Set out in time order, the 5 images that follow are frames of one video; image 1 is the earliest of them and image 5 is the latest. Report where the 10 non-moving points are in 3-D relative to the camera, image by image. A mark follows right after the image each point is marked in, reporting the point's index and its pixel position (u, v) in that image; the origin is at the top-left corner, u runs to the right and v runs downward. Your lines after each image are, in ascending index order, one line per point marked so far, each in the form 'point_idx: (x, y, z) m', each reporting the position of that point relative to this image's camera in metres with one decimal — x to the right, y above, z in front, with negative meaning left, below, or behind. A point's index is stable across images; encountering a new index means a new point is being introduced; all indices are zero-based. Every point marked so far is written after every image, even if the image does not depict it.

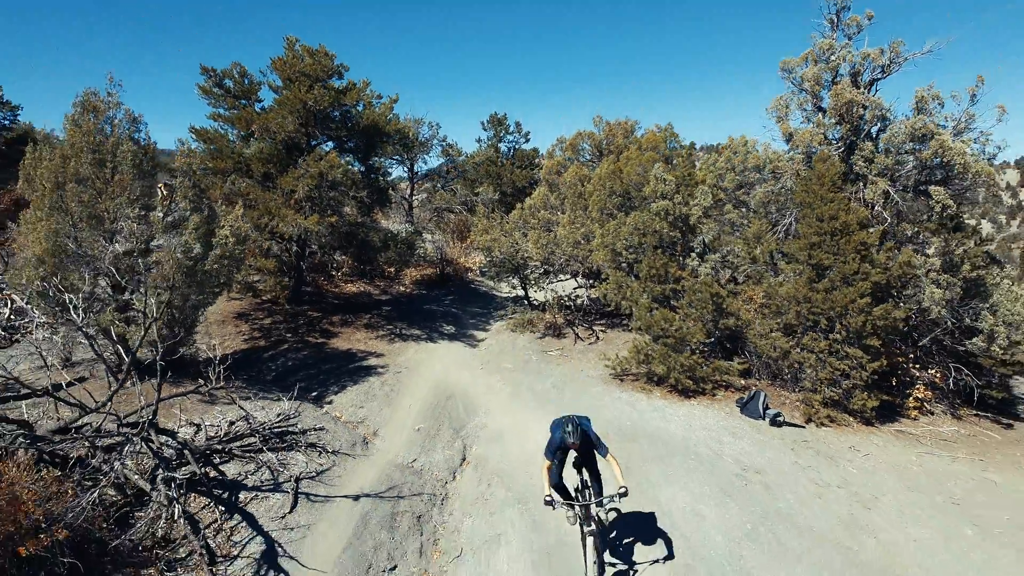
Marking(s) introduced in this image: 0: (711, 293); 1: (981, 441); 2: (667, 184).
0: (+3.5, -0.1, +9.6) m
1: (+8.5, -2.8, +9.7) m
2: (+3.1, +2.1, +10.7) m
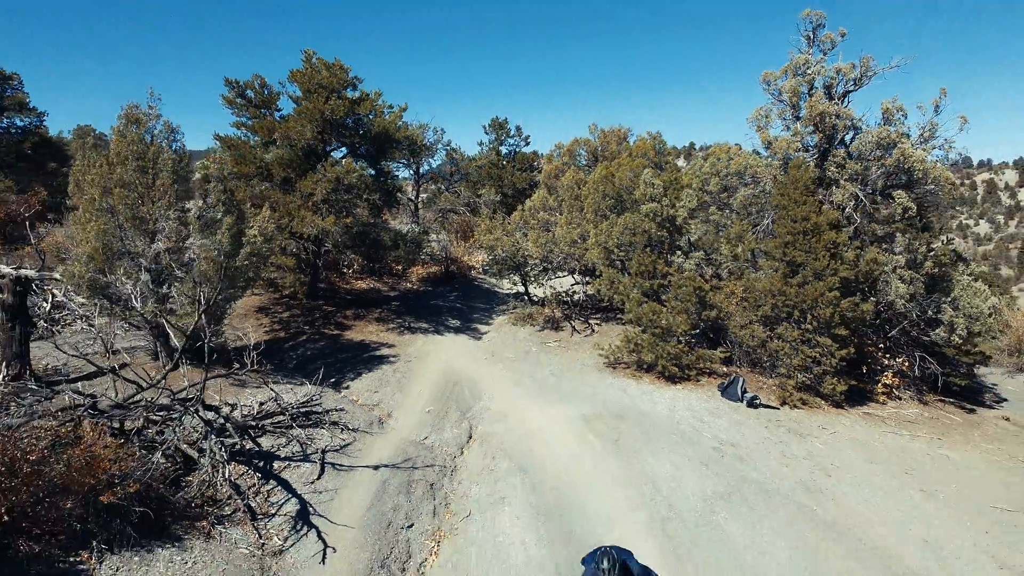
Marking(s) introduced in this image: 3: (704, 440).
0: (+3.6, 0.0, +10.6) m
1: (+8.5, -2.7, +10.6) m
2: (+3.1, +2.2, +11.6) m
3: (+3.1, -2.5, +8.7) m
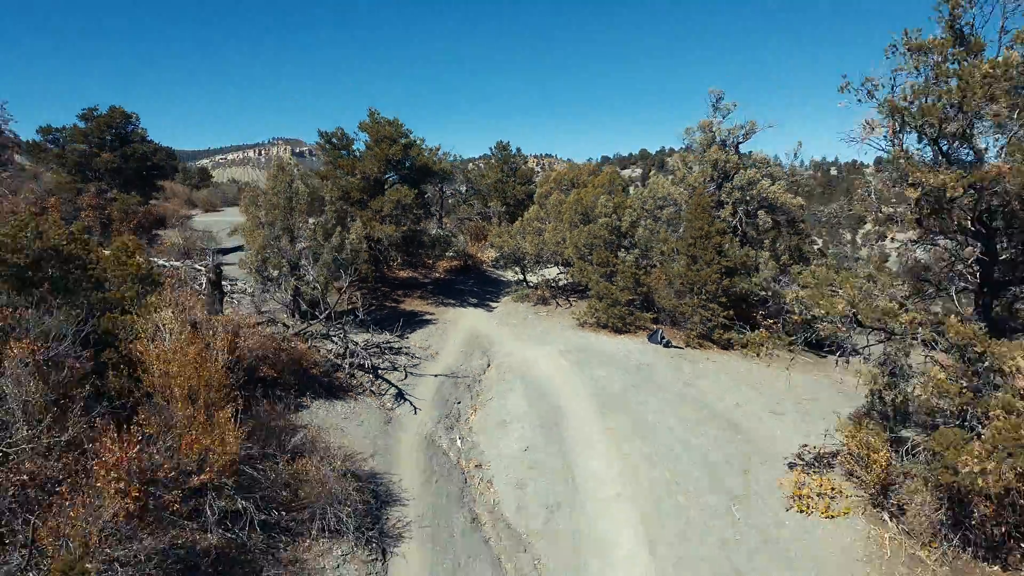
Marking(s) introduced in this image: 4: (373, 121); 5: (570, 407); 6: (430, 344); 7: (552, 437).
0: (+3.7, +0.5, +16.3) m
1: (+8.6, -2.2, +16.4) m
2: (+3.2, +2.6, +17.4) m
3: (+3.2, -2.0, +14.5) m
4: (-4.9, +5.9, +18.9) m
5: (+1.4, -2.7, +12.5) m
6: (-2.5, -1.7, +16.1) m
7: (+0.8, -3.2, +11.4) m
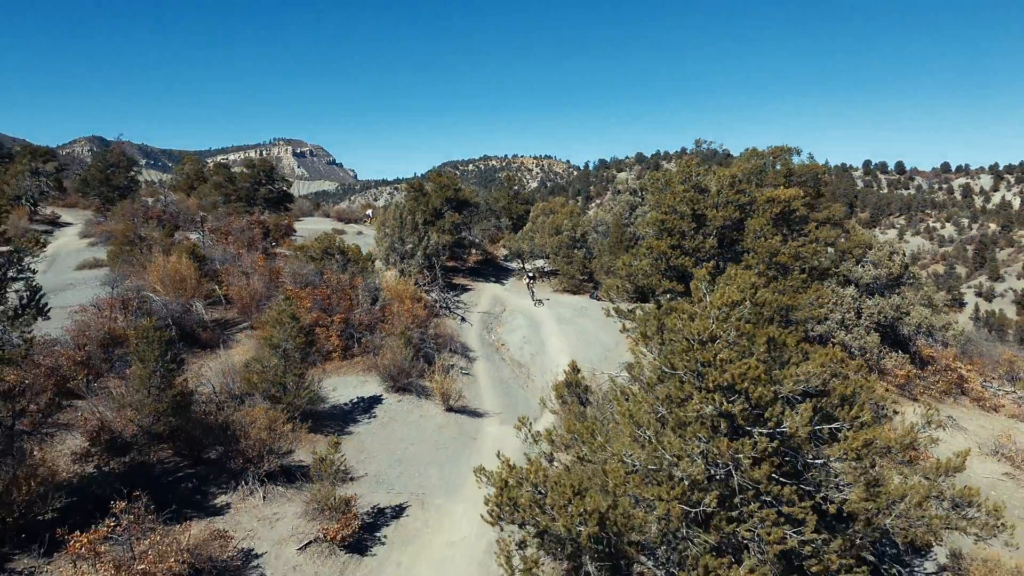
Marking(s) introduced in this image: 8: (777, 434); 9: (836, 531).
0: (+4.0, +1.5, +30.1) m
1: (+8.9, -1.2, +30.1) m
2: (+3.5, +3.6, +31.2) m
3: (+3.5, -1.0, +28.2) m
4: (-4.6, +6.9, +32.7) m
5: (+1.6, -1.7, +26.2) m
6: (-2.2, -0.7, +29.9) m
7: (+1.1, -2.2, +25.2) m
8: (+3.1, -1.7, +6.4) m
9: (+4.1, -3.0, +6.9) m
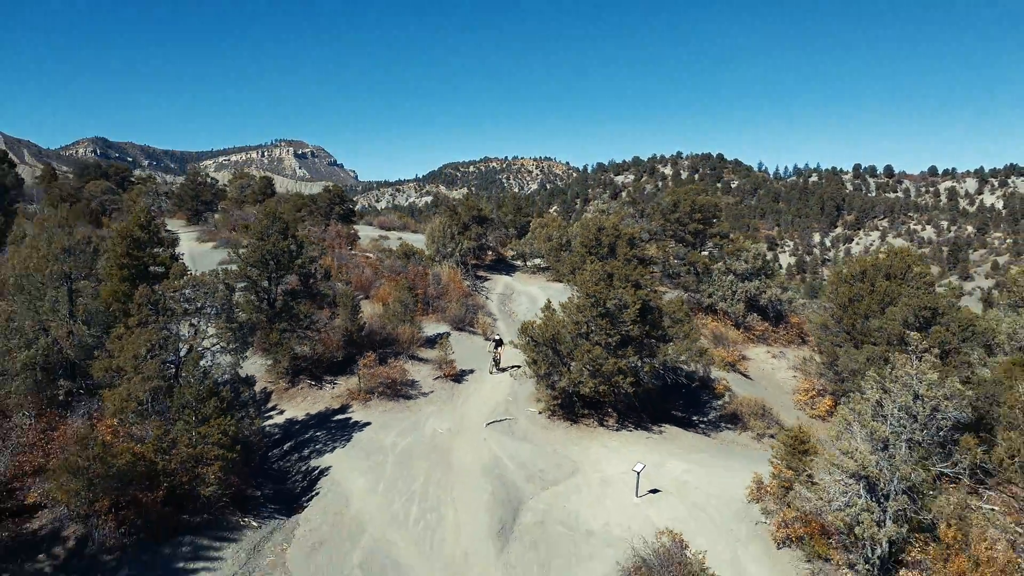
0: (+4.5, +2.3, +44.1) m
1: (+9.4, -0.4, +44.1) m
2: (+4.0, +4.5, +45.2) m
3: (+4.0, -0.2, +42.2) m
4: (-4.1, +7.7, +46.7) m
5: (+2.2, -0.9, +40.2) m
6: (-1.7, +0.1, +43.8) m
7: (+1.6, -1.3, +39.2) m
8: (+3.6, -0.8, +20.3) m
9: (+4.6, -2.2, +20.8) m
